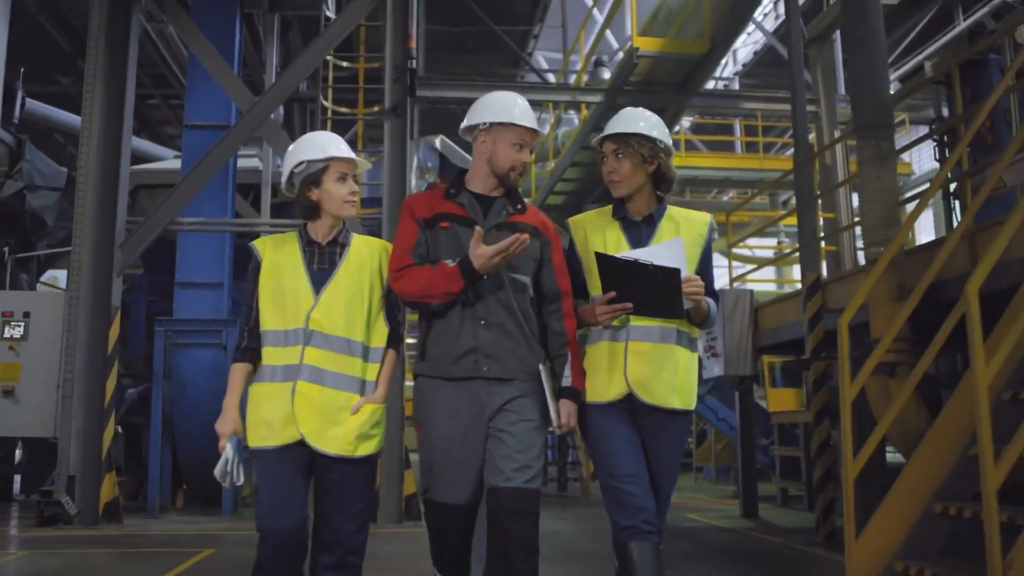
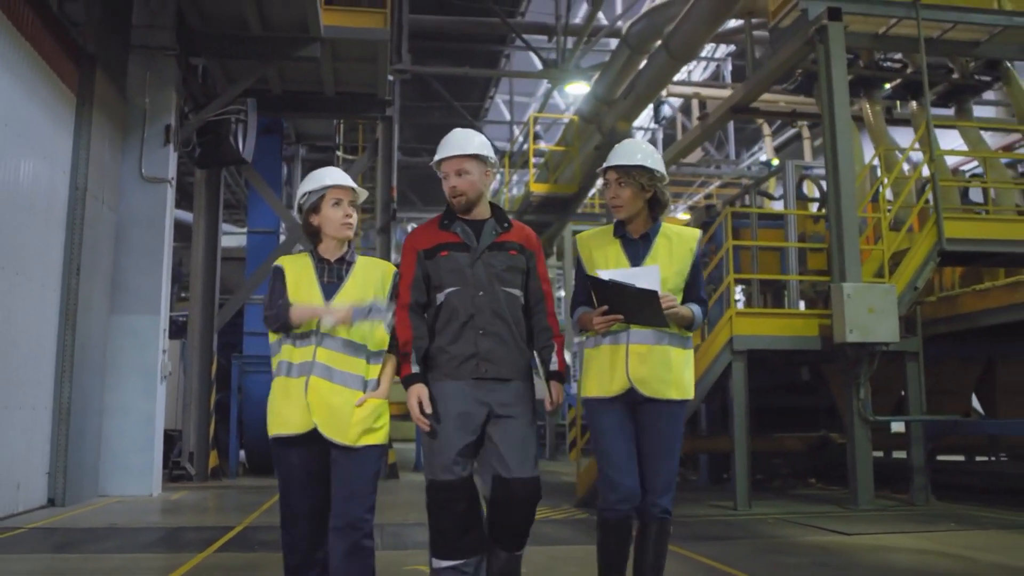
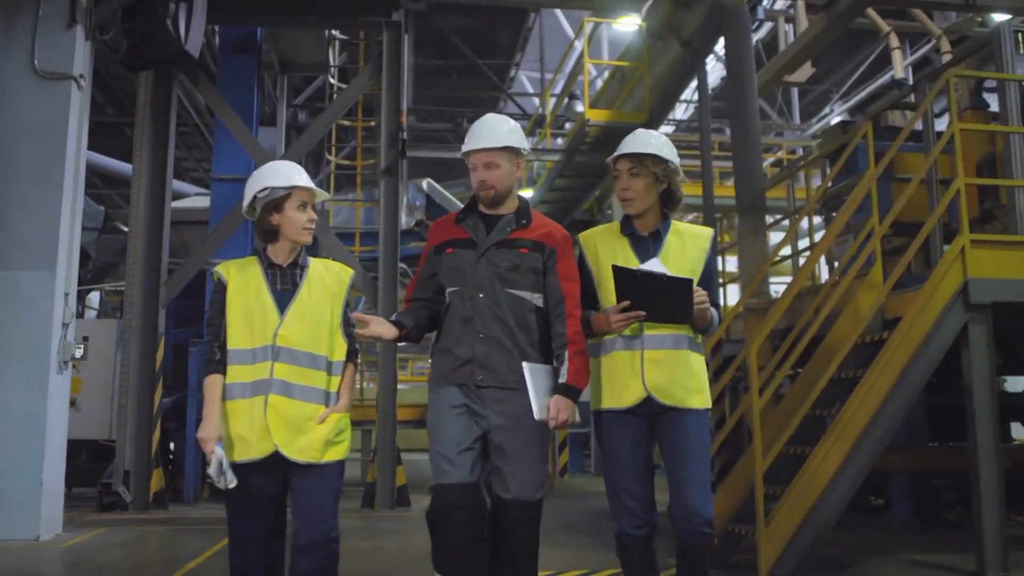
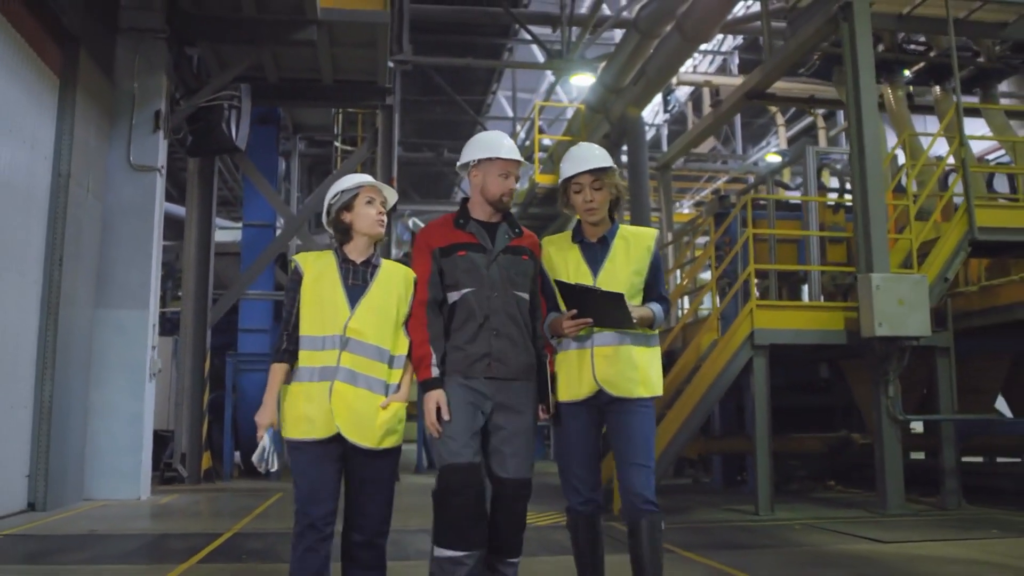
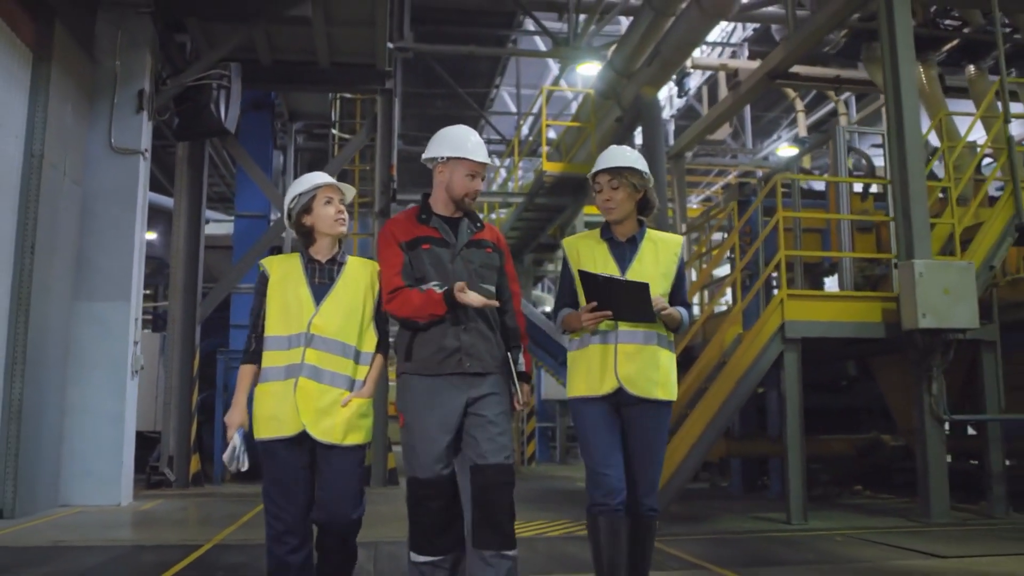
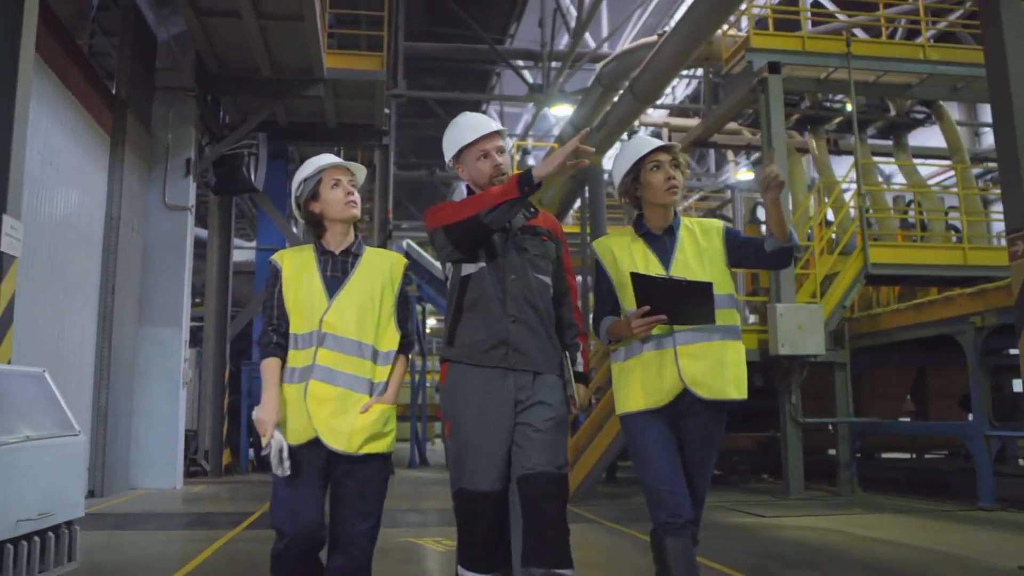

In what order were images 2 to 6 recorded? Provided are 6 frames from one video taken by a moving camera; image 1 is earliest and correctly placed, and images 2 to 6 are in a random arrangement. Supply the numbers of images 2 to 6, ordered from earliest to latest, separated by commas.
3, 5, 4, 2, 6
